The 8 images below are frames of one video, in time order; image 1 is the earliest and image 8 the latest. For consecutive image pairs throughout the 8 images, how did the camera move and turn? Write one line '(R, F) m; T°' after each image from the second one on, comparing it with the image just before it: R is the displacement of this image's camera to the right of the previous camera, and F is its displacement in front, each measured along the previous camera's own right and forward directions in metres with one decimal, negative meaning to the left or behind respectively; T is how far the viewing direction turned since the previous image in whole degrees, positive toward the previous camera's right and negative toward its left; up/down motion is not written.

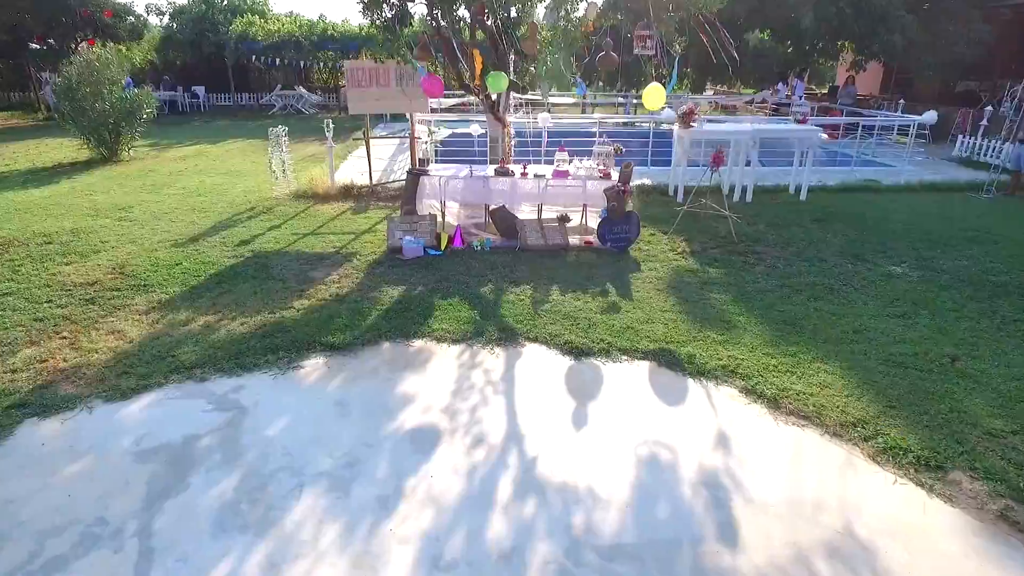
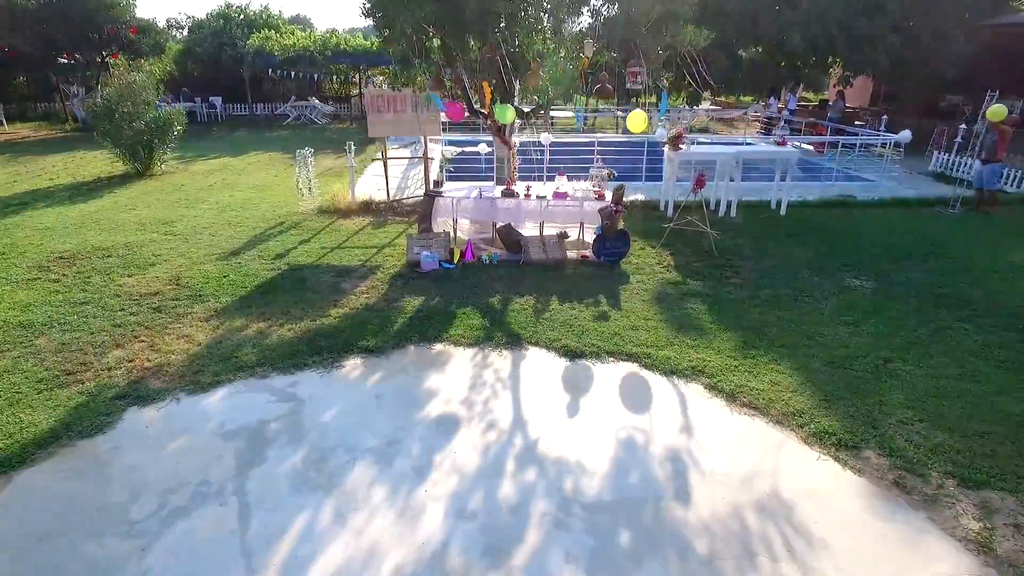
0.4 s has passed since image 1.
(0.0, -0.9) m; 0°
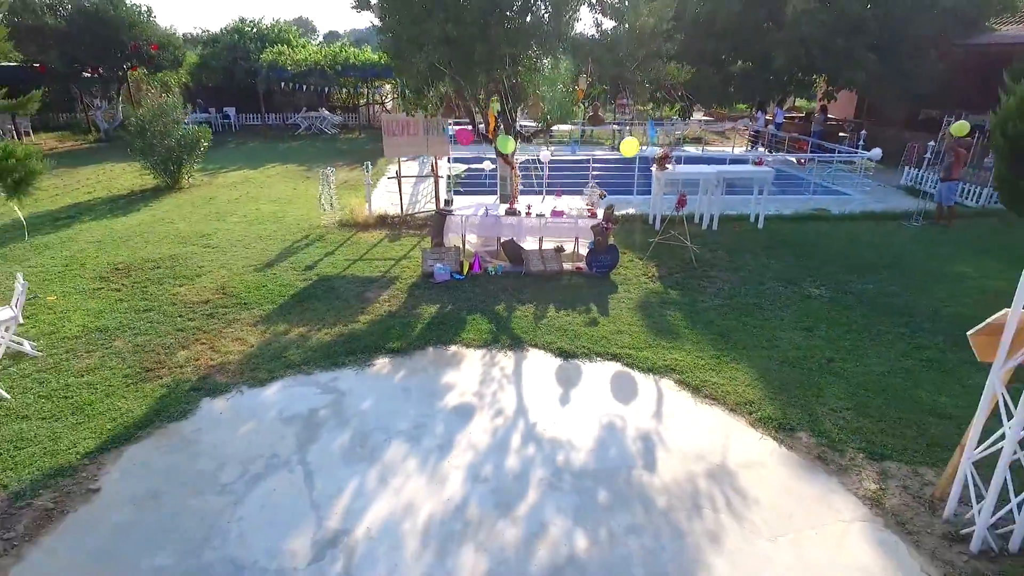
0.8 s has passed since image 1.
(0.0, -1.0) m; 0°
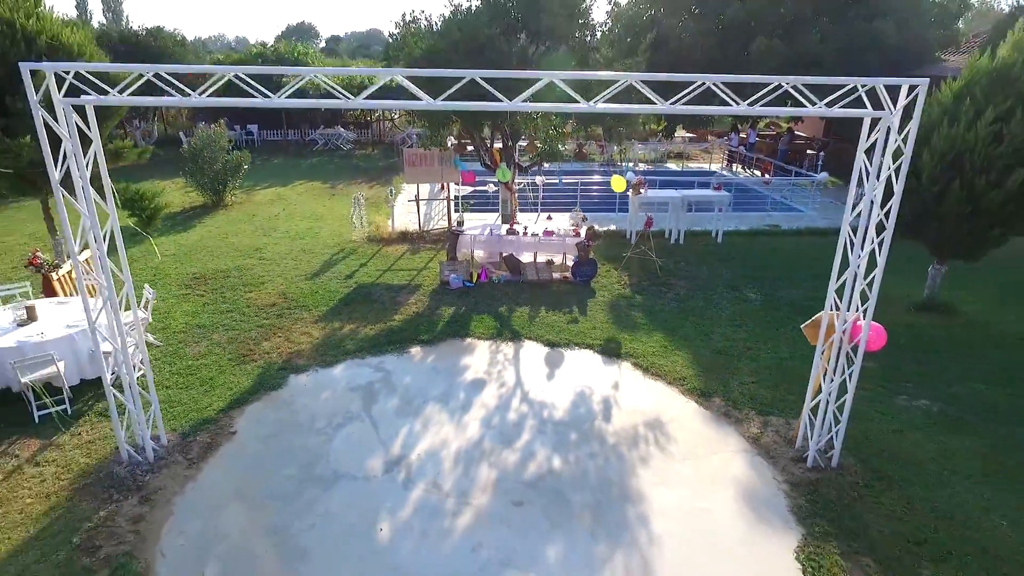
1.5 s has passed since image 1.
(0.0, -2.2) m; 0°
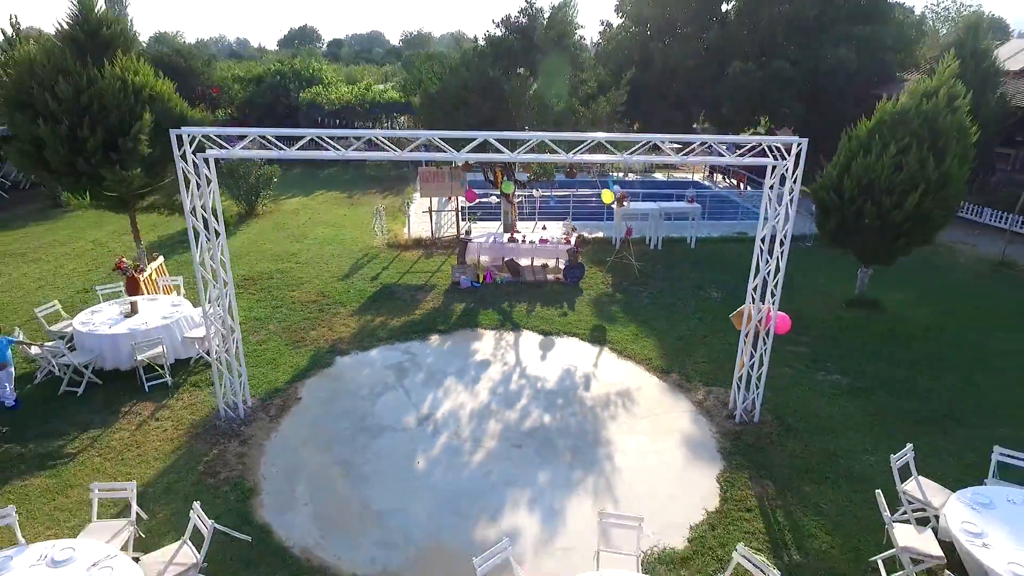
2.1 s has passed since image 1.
(0.0, -2.0) m; 0°
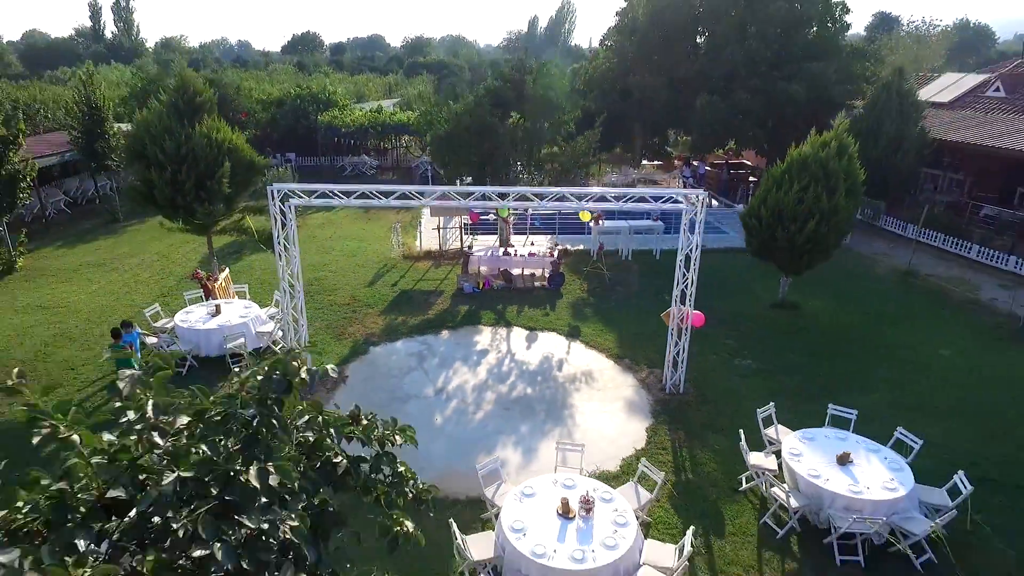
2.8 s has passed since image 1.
(+0.1, -3.0) m; 0°
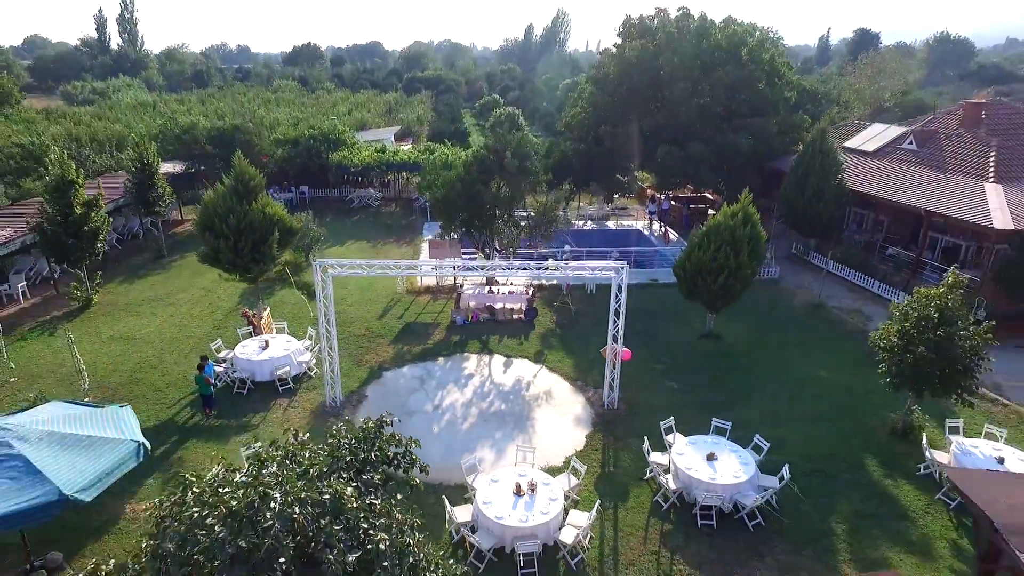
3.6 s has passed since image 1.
(+0.5, -3.8) m; 0°
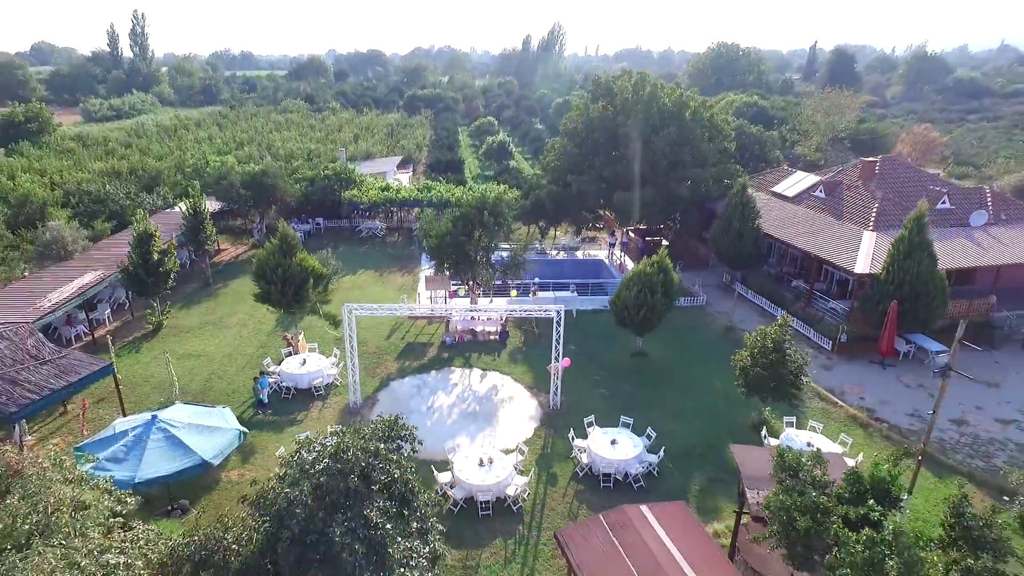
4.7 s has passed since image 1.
(+0.9, -5.7) m; 0°
